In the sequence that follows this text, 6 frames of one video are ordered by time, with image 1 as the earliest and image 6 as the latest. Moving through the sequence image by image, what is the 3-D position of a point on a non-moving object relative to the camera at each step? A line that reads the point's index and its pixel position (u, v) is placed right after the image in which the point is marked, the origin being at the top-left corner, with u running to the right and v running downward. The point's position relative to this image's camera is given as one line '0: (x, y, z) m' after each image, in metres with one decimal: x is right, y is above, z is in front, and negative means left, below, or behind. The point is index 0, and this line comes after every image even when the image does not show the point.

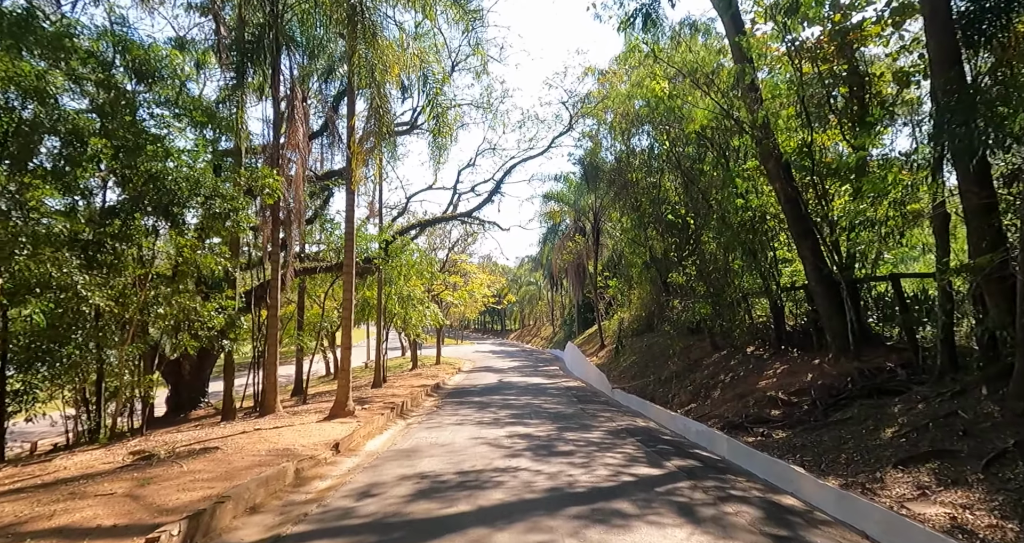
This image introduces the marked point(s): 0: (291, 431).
0: (-3.7, -2.7, +10.6) m
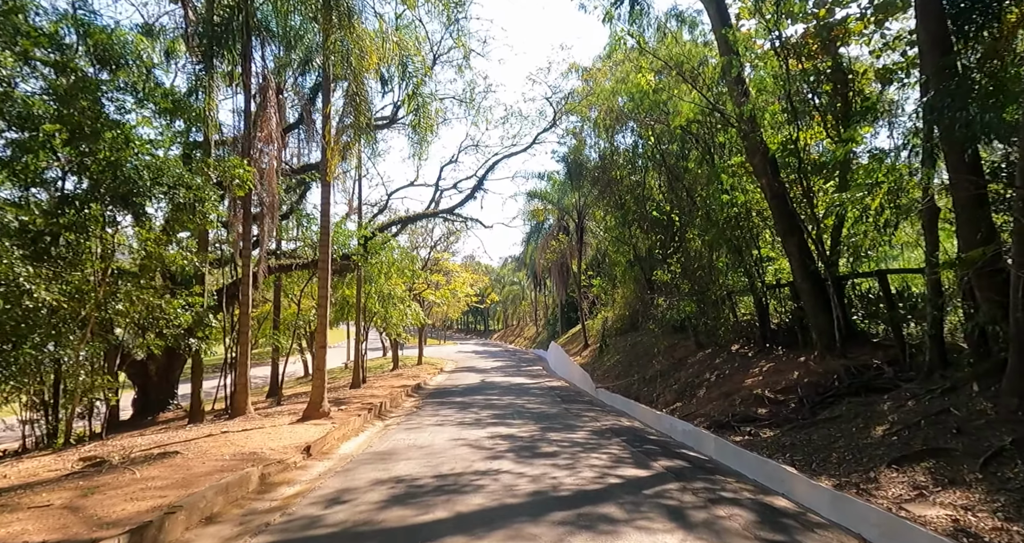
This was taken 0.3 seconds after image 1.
0: (-4.0, -2.6, +10.1) m
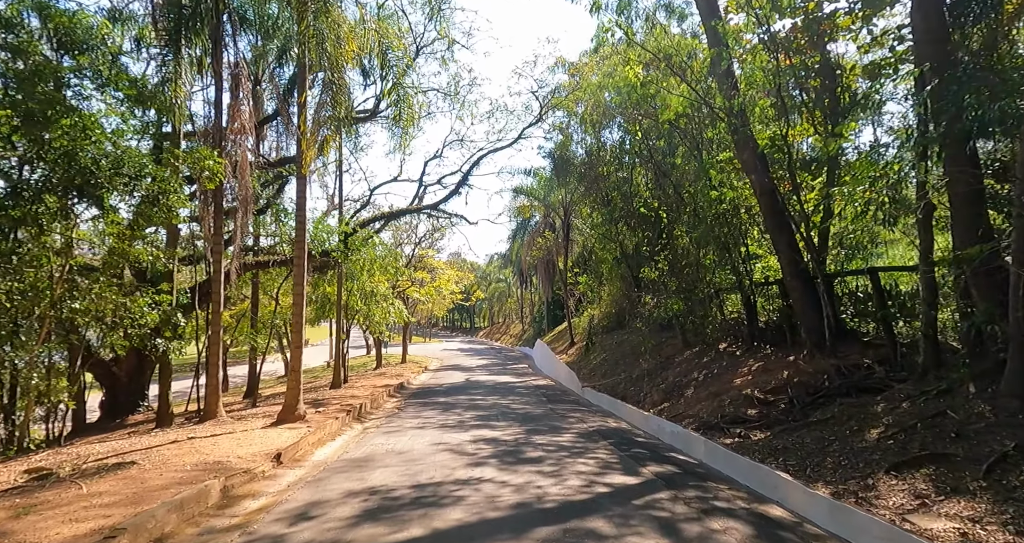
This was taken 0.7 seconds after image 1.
0: (-4.3, -2.6, +9.7) m
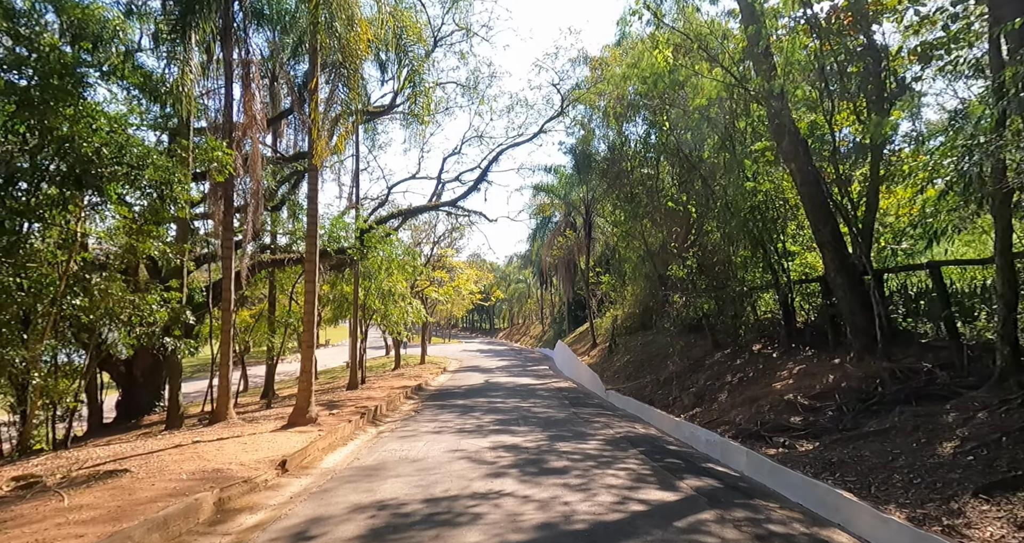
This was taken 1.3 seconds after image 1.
0: (-3.9, -2.5, +9.1) m
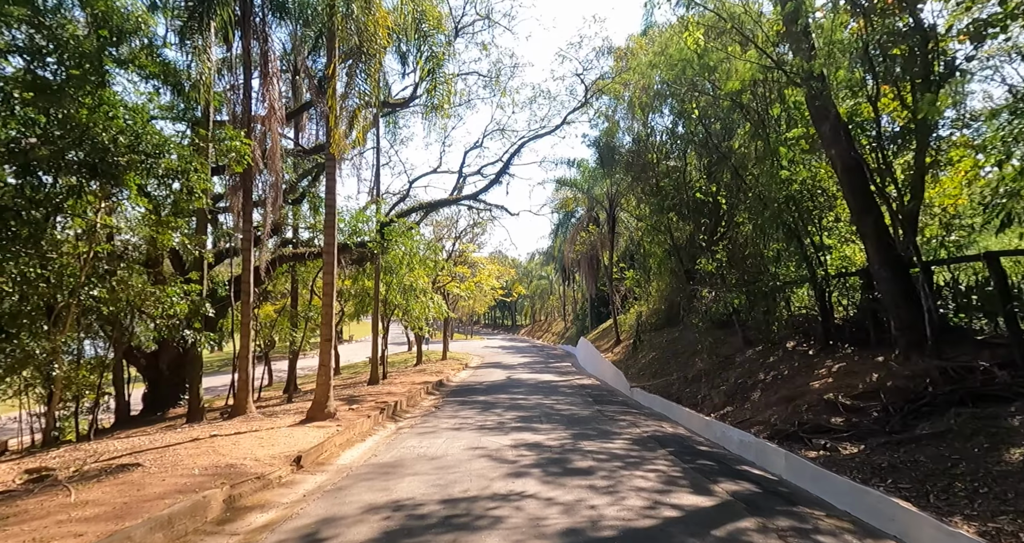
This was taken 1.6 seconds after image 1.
0: (-3.6, -2.4, +8.9) m
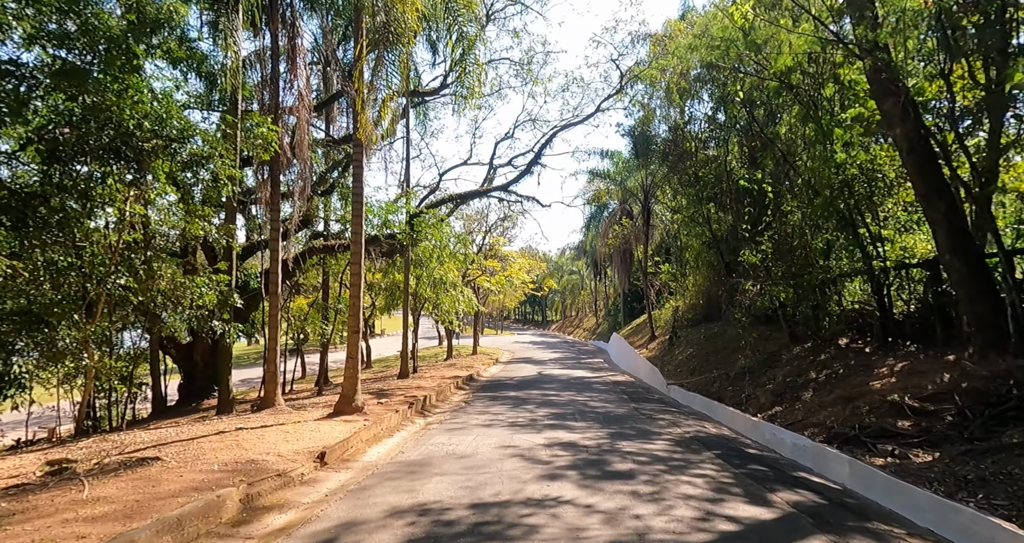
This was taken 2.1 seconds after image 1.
0: (-3.2, -2.2, +8.5) m
